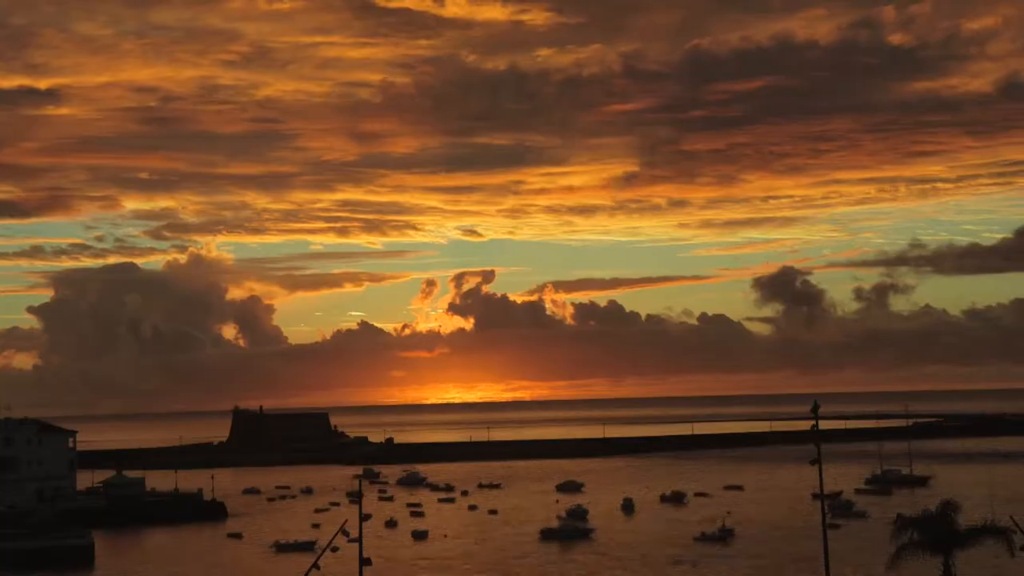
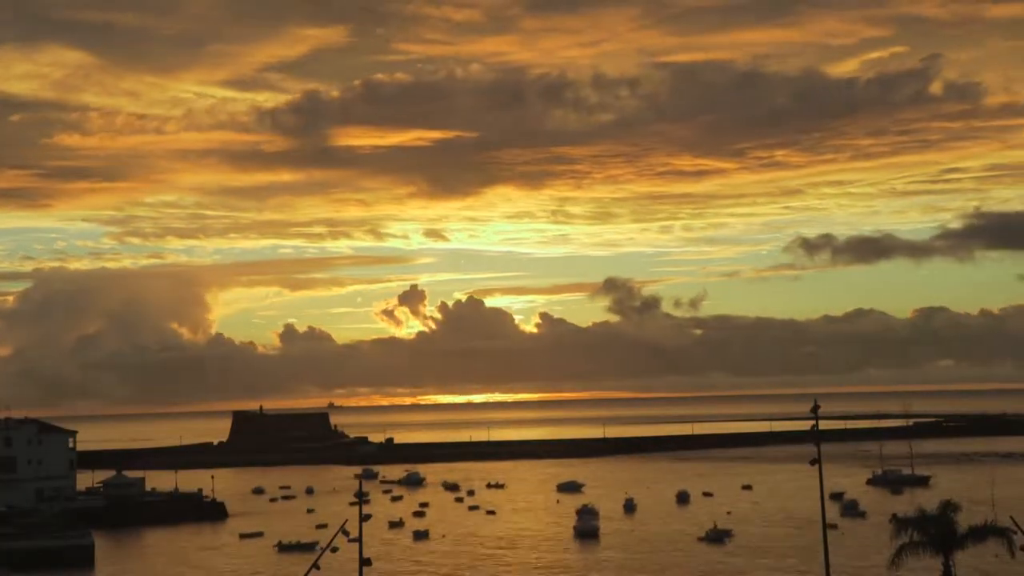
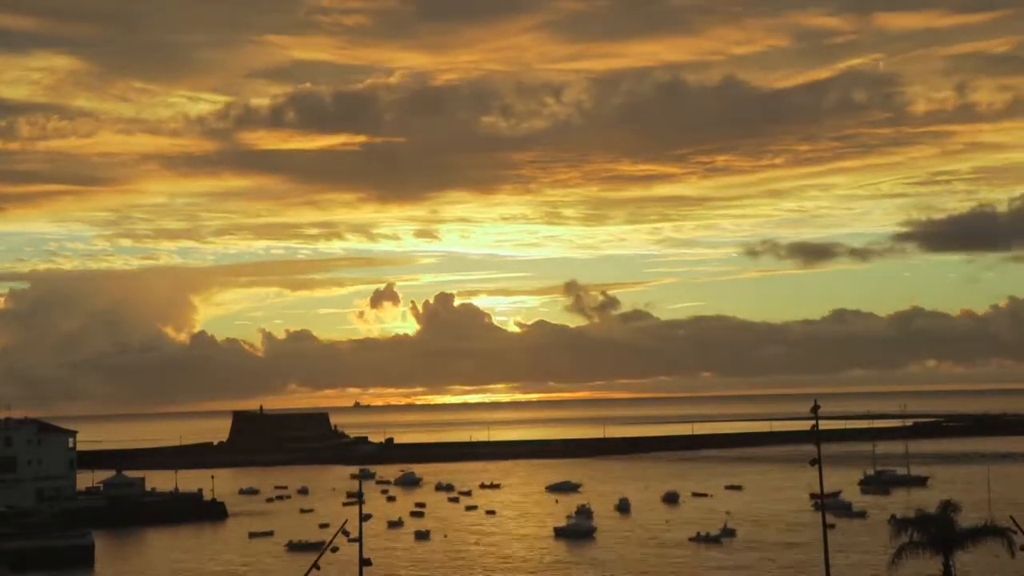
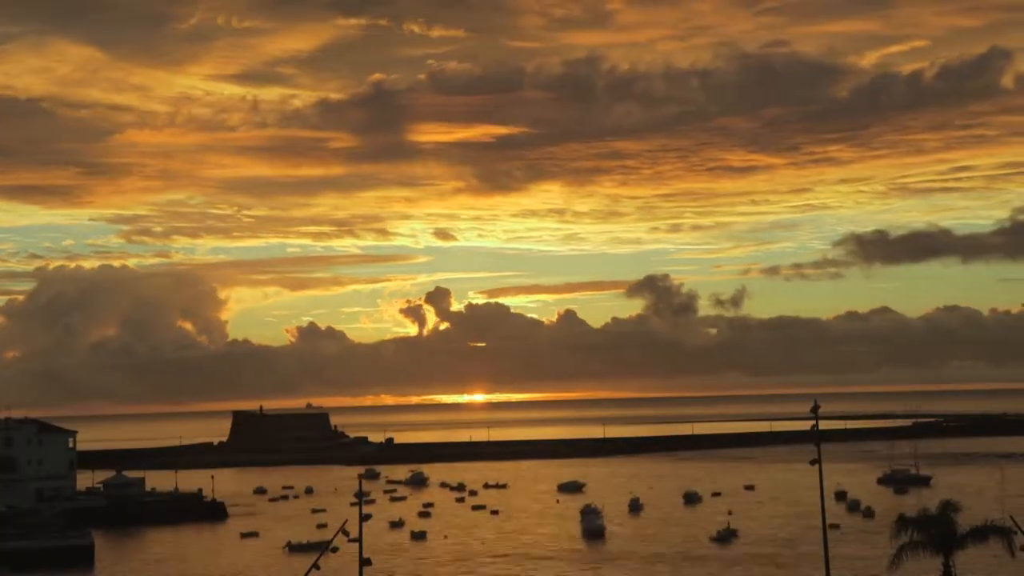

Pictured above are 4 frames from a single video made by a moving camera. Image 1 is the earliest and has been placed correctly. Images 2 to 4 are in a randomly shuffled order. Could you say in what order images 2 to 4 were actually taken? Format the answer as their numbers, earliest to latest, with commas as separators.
4, 2, 3
